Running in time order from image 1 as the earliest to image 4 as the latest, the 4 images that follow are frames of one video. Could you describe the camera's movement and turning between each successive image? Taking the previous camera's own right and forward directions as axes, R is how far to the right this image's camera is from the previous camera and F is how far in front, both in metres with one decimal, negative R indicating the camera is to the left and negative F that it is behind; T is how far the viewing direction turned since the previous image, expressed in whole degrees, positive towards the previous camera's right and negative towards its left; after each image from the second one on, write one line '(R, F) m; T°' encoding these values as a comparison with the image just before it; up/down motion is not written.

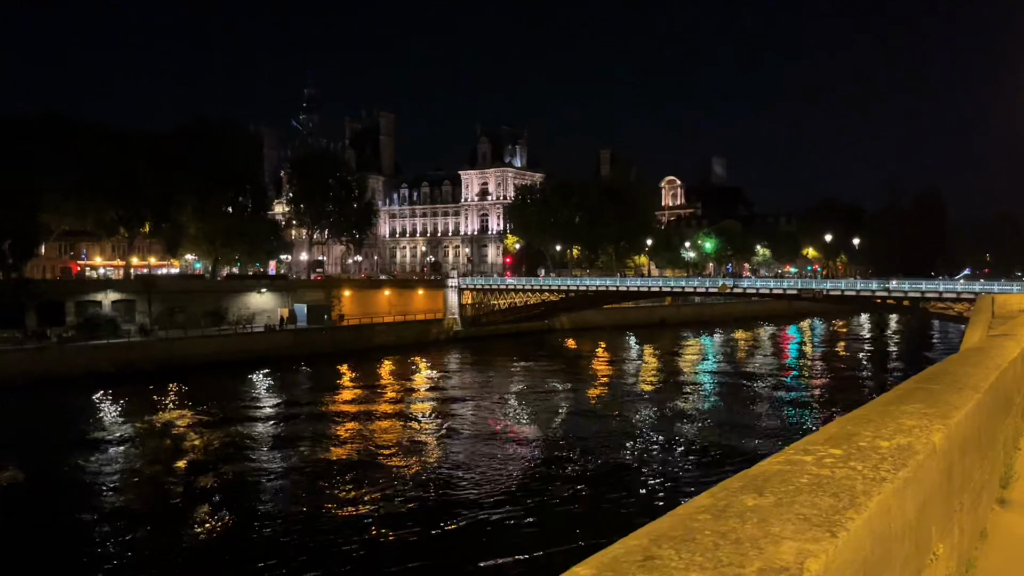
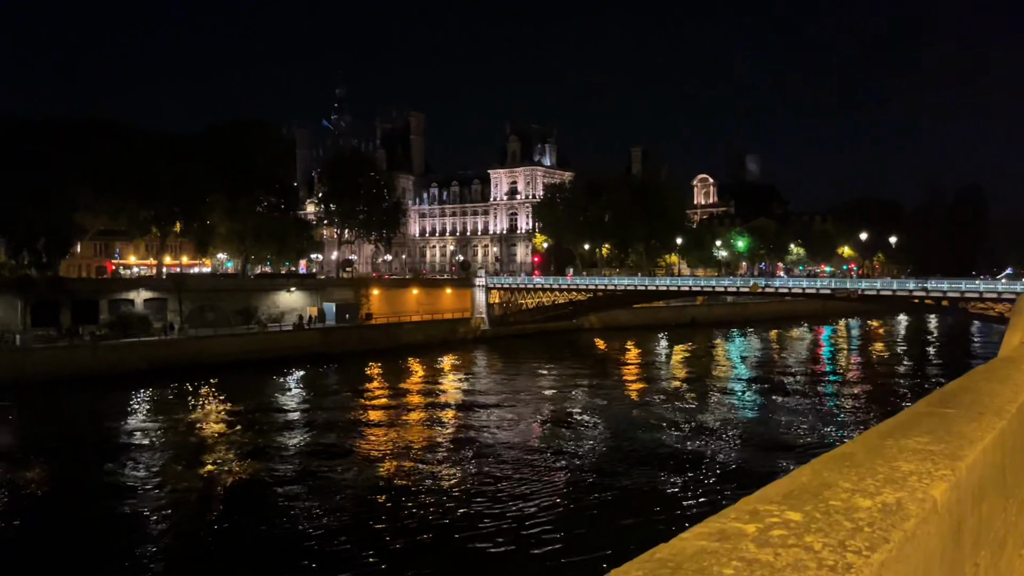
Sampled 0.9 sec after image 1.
(+0.3, +0.4) m; -2°
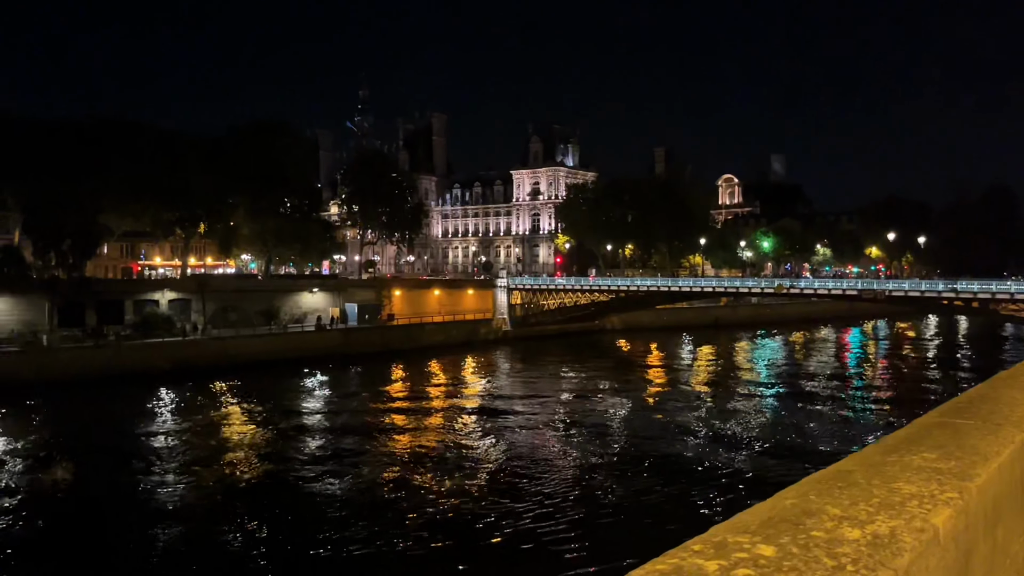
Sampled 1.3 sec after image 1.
(+0.1, +0.2) m; -2°
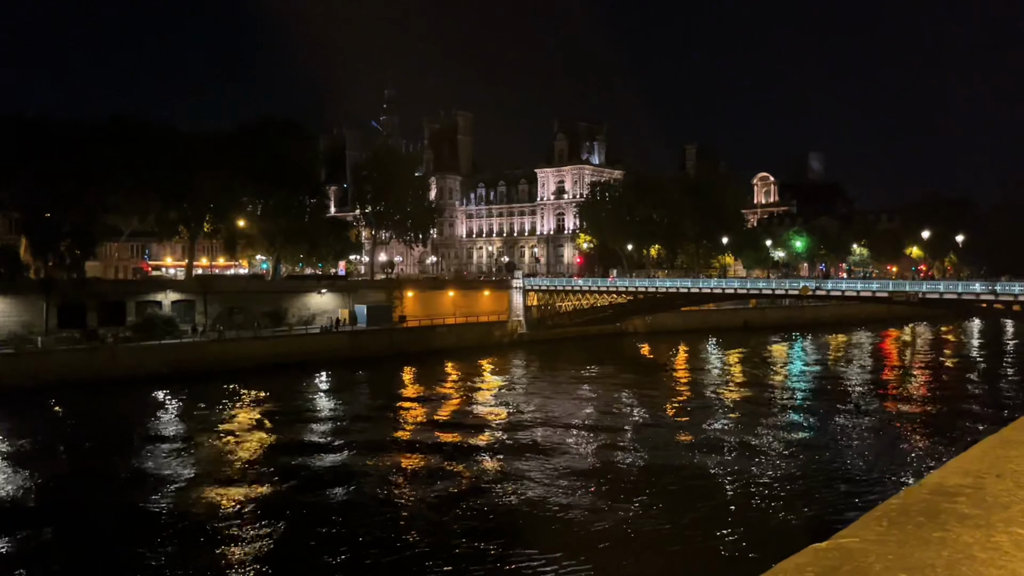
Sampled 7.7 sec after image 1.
(+1.6, +2.1) m; -3°
